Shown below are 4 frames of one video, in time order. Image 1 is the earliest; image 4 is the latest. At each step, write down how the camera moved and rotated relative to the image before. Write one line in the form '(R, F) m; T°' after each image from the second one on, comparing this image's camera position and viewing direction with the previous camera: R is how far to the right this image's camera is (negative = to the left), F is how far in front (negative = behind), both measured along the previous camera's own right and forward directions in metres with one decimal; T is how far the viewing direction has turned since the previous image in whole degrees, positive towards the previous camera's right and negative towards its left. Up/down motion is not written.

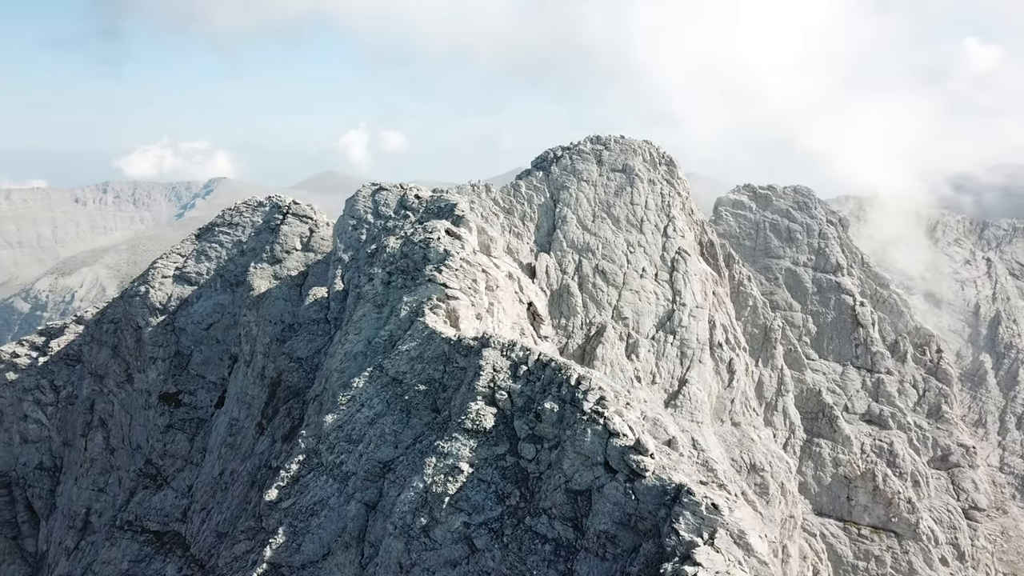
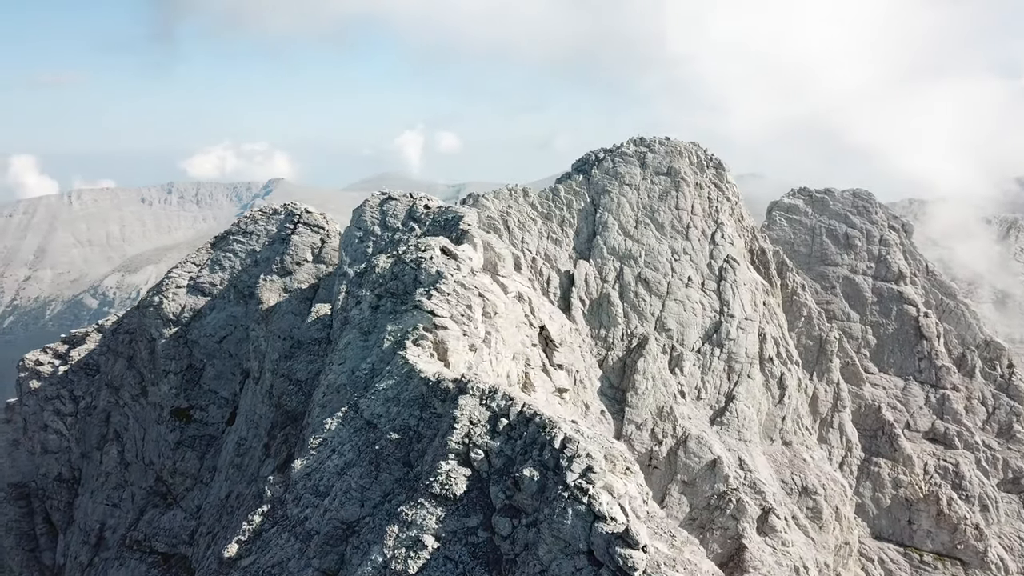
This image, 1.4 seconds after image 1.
(+0.9, +1.7) m; -4°
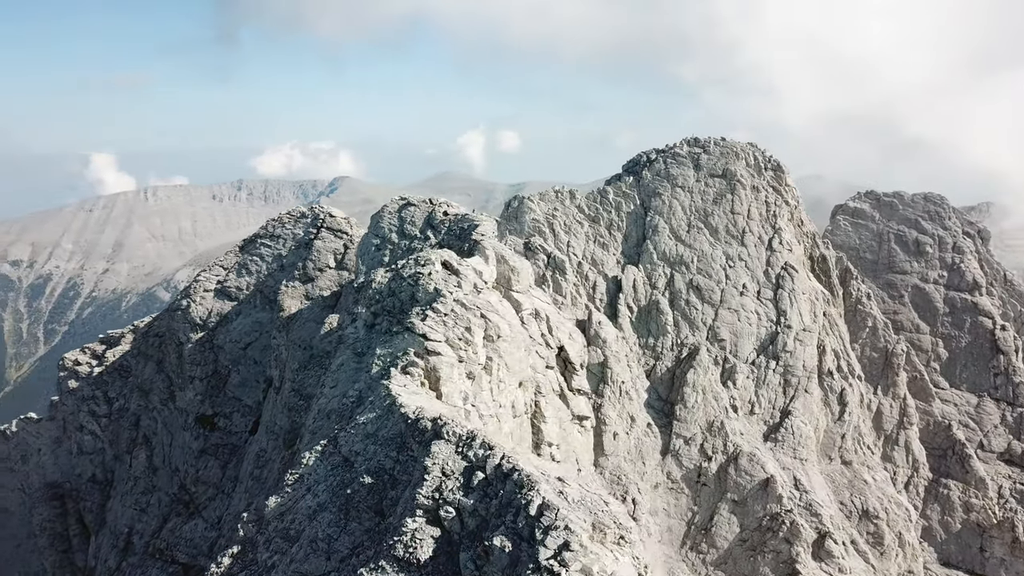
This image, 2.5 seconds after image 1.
(+0.8, +1.3) m; -5°
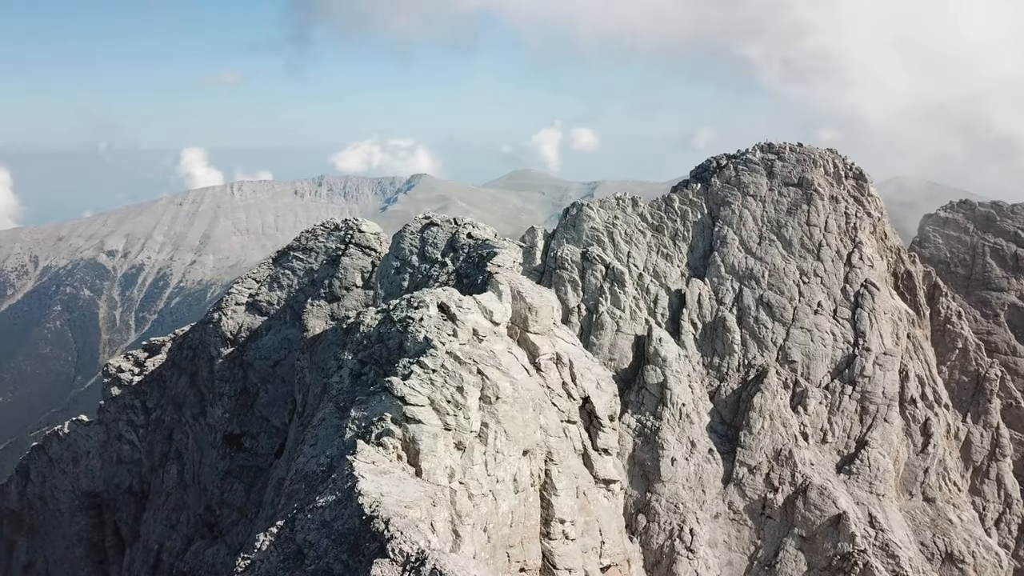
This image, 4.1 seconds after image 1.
(+0.9, +1.9) m; -6°
